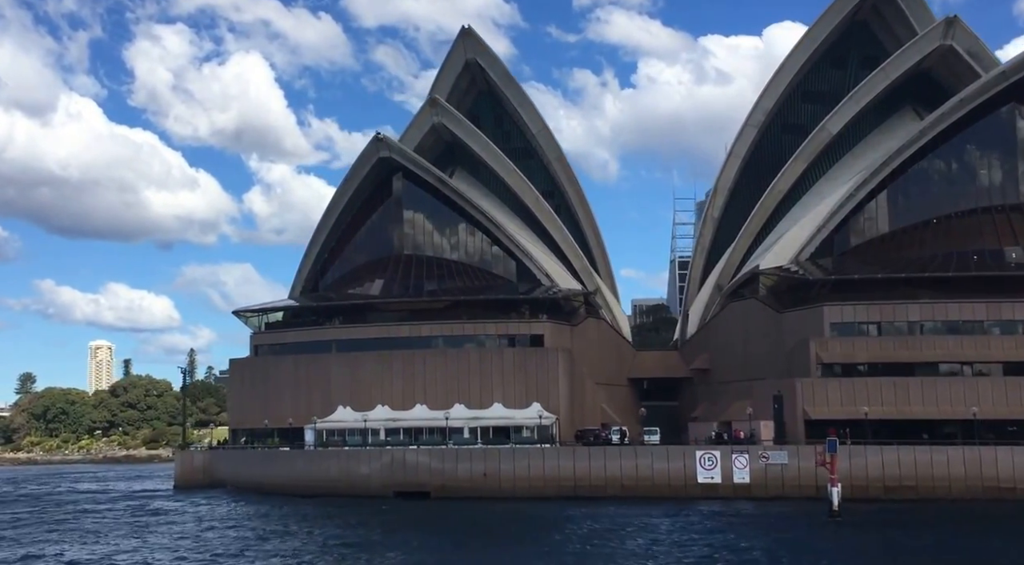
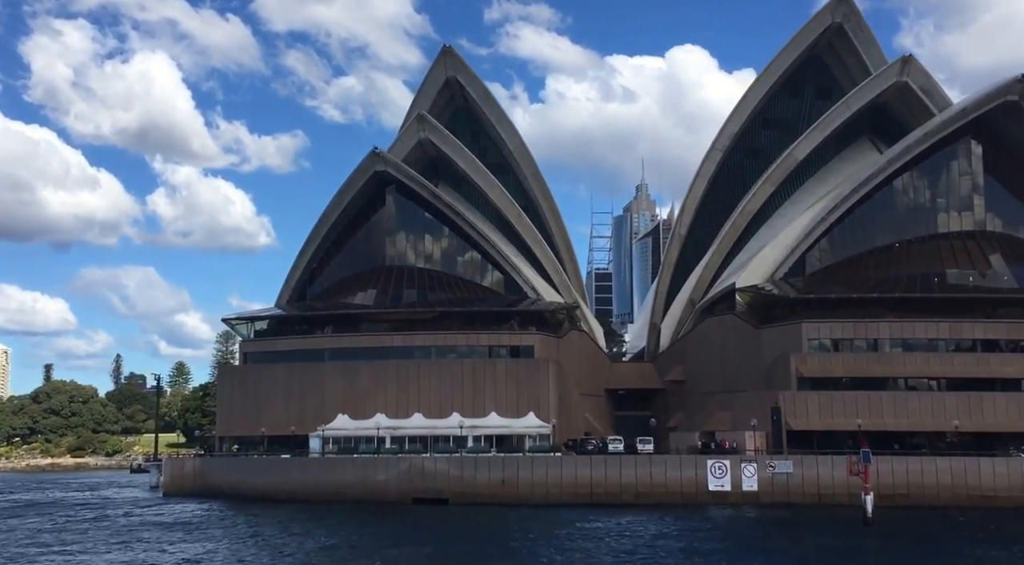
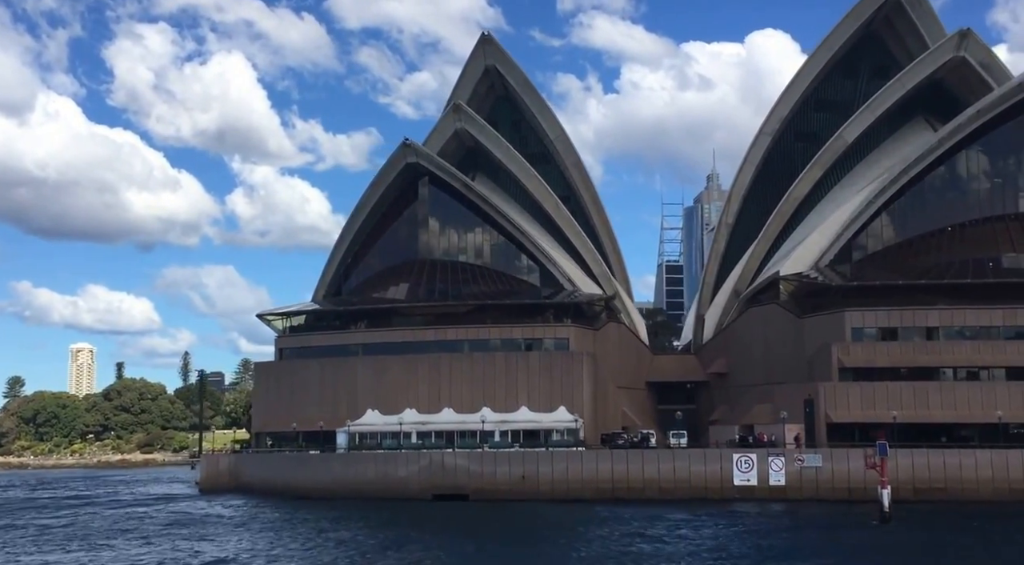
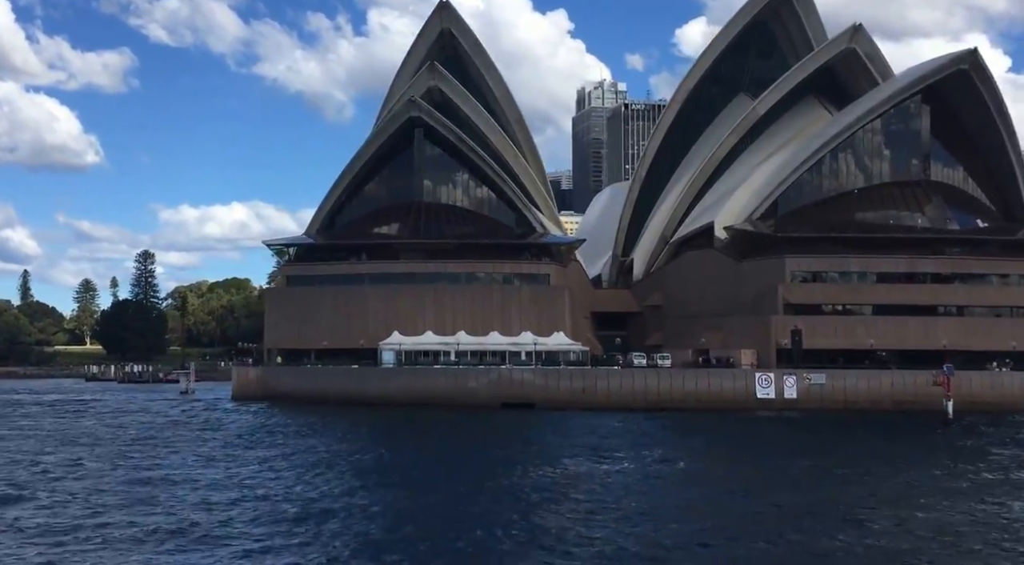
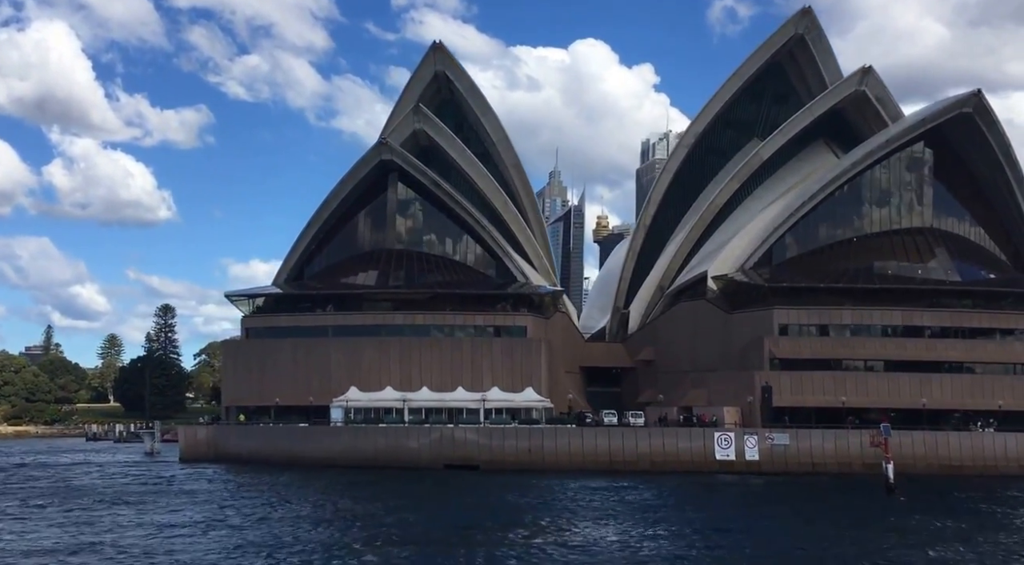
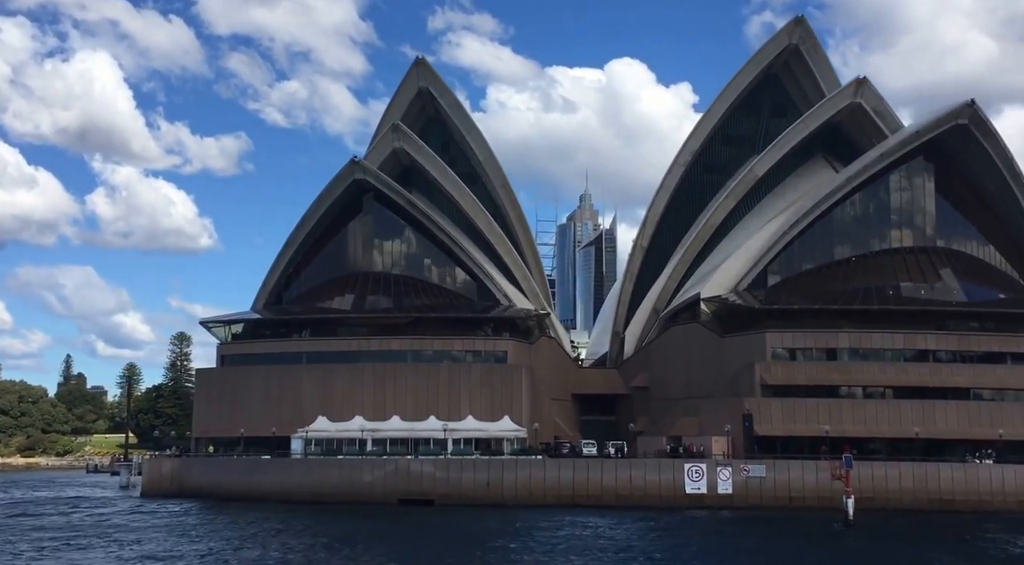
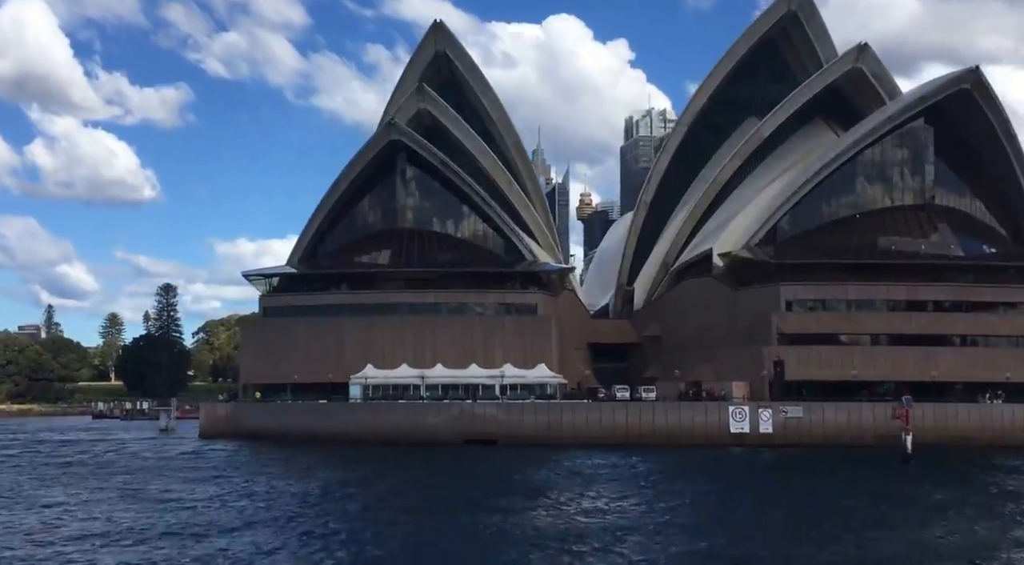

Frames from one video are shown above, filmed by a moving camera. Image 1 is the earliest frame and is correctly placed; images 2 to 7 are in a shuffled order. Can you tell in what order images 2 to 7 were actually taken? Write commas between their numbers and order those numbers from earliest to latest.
3, 2, 6, 5, 7, 4
